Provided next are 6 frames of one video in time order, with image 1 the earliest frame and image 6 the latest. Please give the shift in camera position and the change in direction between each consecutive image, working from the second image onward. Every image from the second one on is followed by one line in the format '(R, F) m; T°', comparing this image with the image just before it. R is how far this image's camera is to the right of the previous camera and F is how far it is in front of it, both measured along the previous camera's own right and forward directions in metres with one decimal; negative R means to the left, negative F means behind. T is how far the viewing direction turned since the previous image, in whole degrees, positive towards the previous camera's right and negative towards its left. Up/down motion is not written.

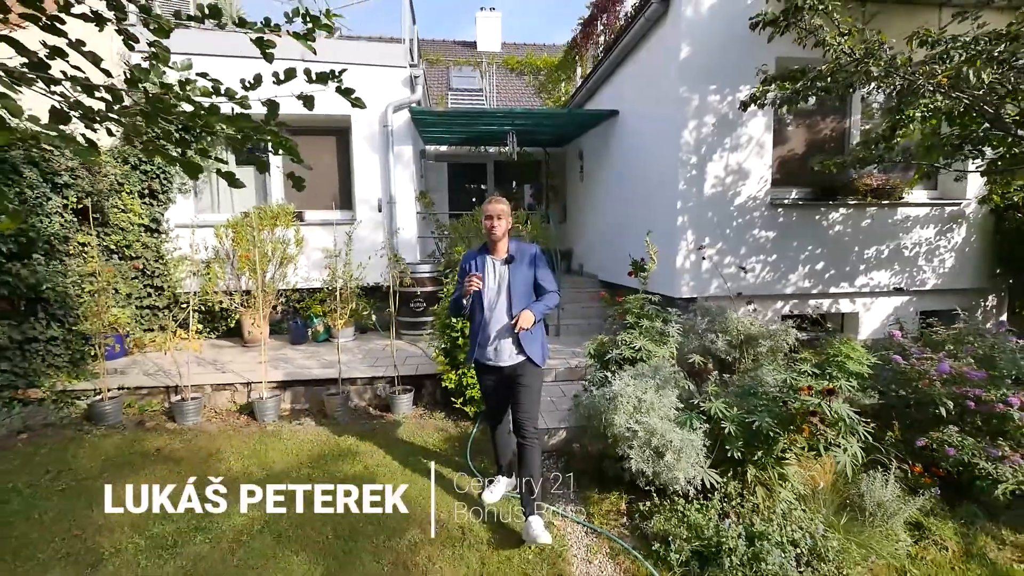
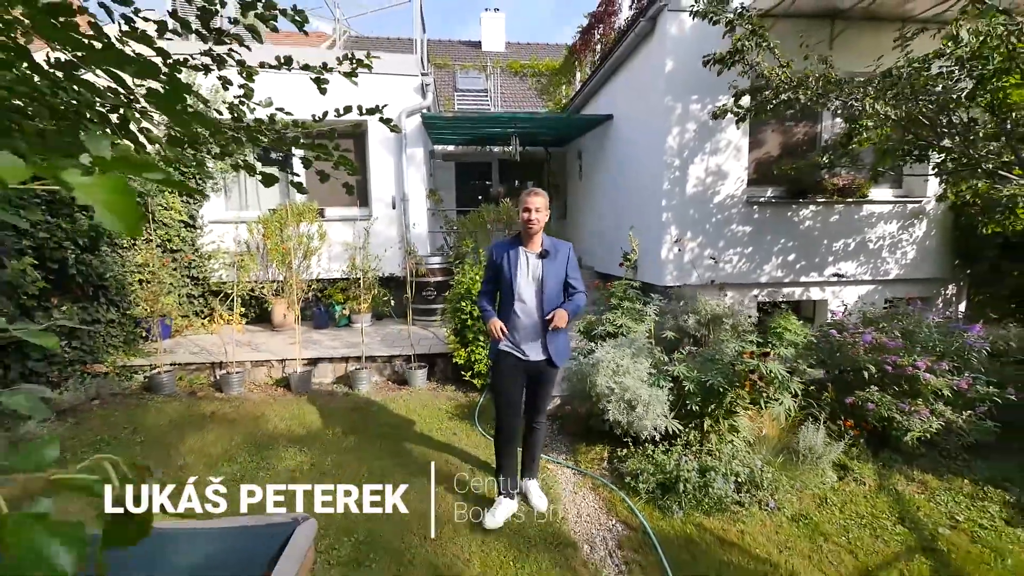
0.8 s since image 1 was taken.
(0.0, -0.6) m; -1°
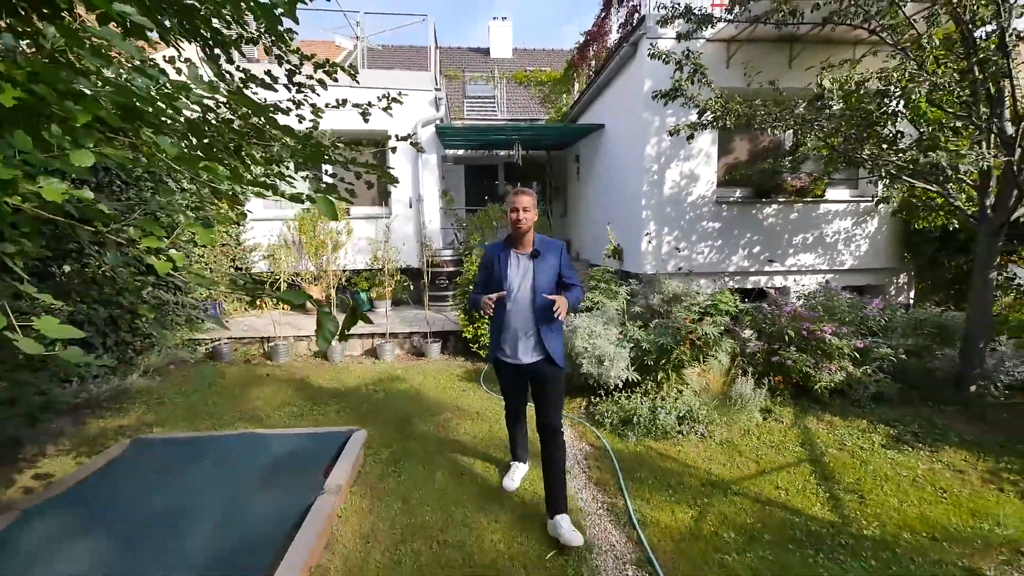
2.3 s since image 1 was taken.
(+0.1, -0.9) m; -1°
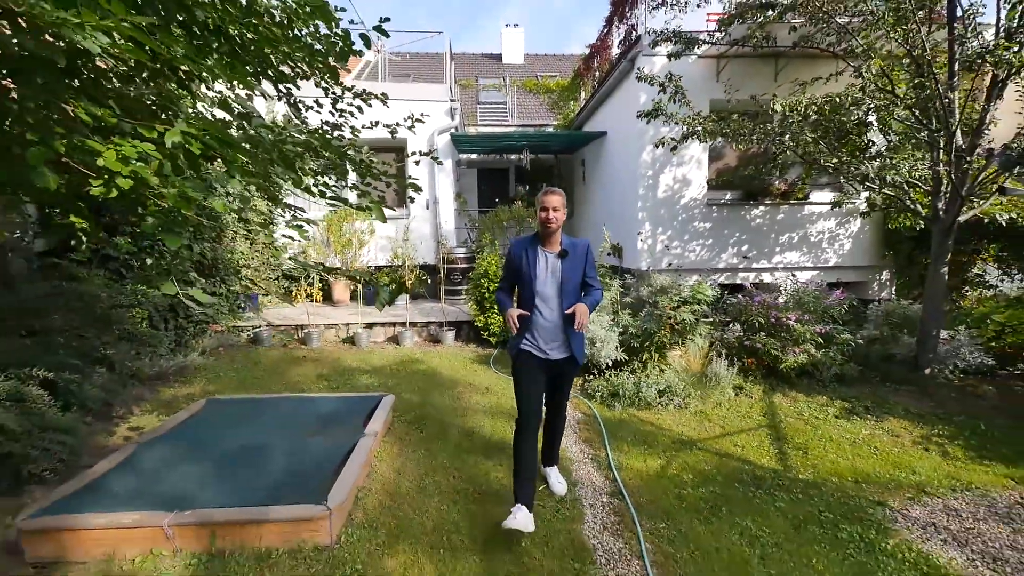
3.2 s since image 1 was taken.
(+0.1, -0.6) m; -2°
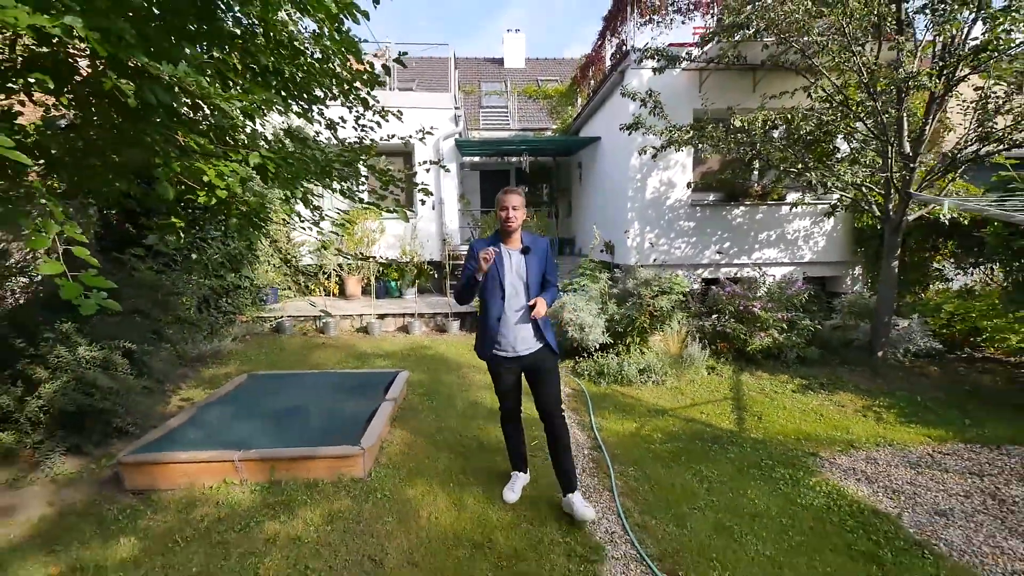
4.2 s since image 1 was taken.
(0.0, -0.6) m; 0°
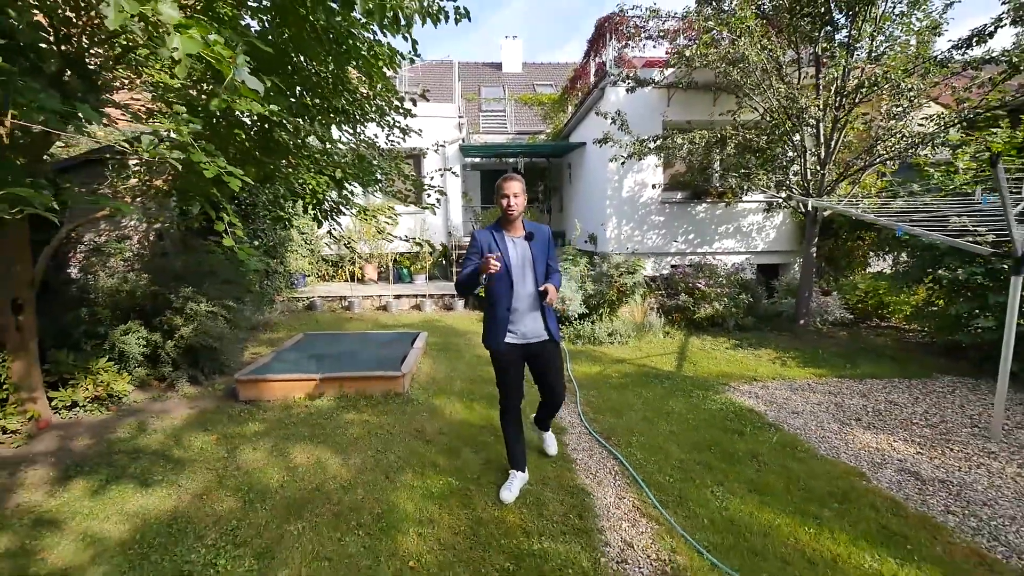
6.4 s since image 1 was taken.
(0.0, -1.3) m; 0°
